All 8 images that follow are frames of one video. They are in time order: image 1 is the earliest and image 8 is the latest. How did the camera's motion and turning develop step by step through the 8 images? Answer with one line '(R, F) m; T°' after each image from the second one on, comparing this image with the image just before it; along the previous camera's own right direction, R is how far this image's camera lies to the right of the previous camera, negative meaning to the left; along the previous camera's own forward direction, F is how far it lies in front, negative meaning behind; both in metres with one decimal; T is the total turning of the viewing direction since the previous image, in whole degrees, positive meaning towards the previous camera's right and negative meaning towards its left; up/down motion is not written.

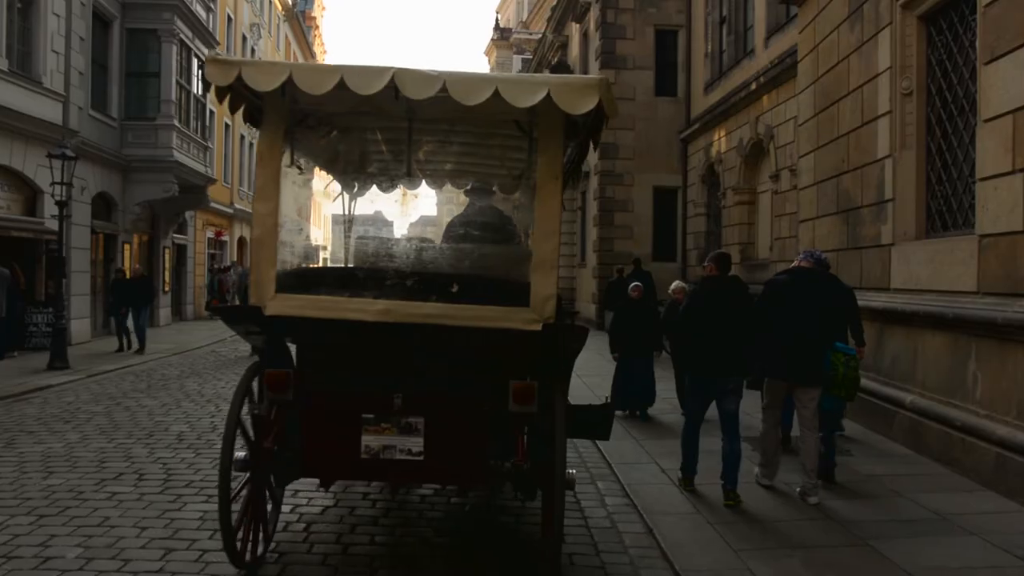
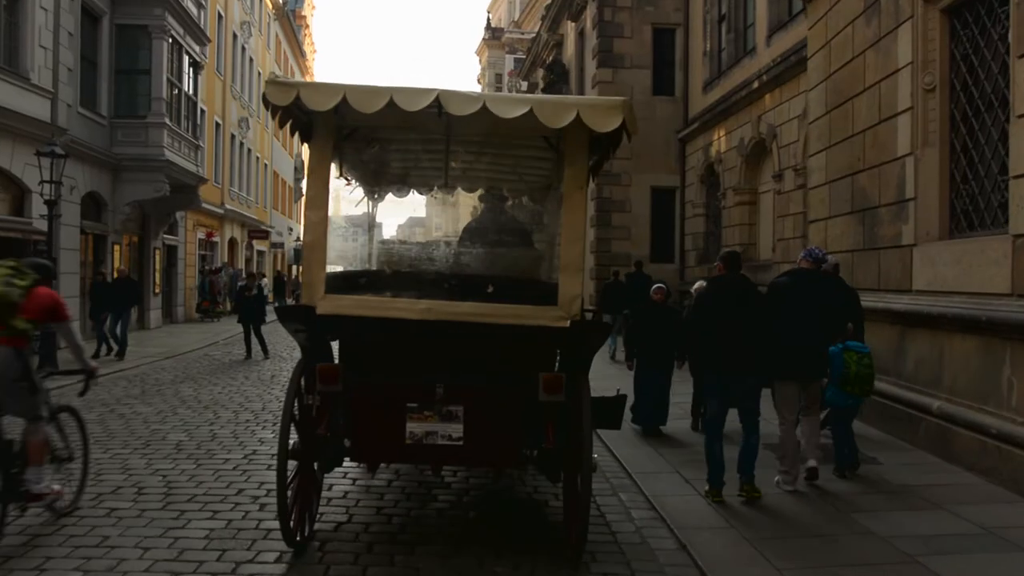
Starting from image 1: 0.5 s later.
(-0.2, +0.3) m; +1°
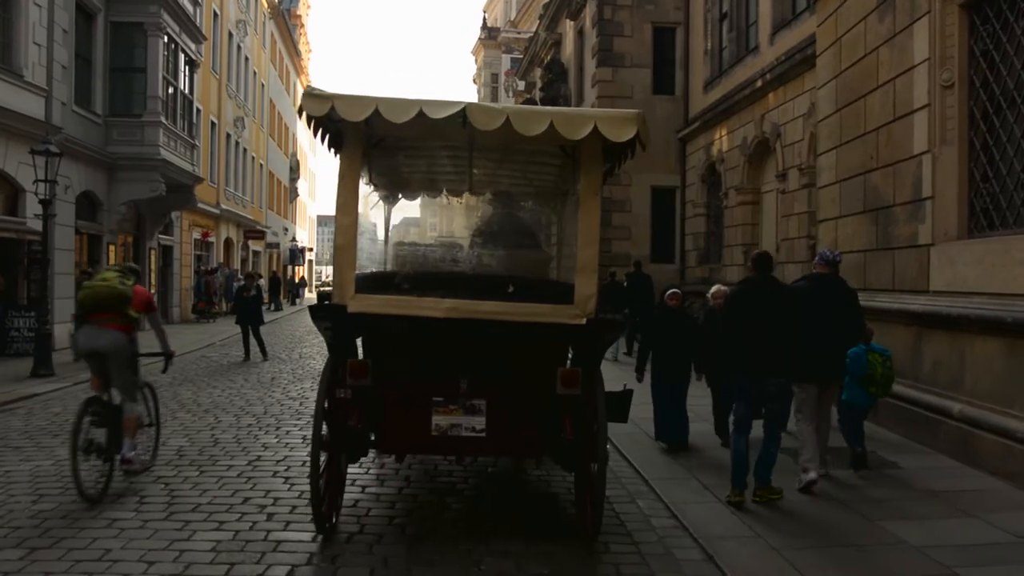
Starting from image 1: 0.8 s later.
(-0.2, +0.2) m; 0°
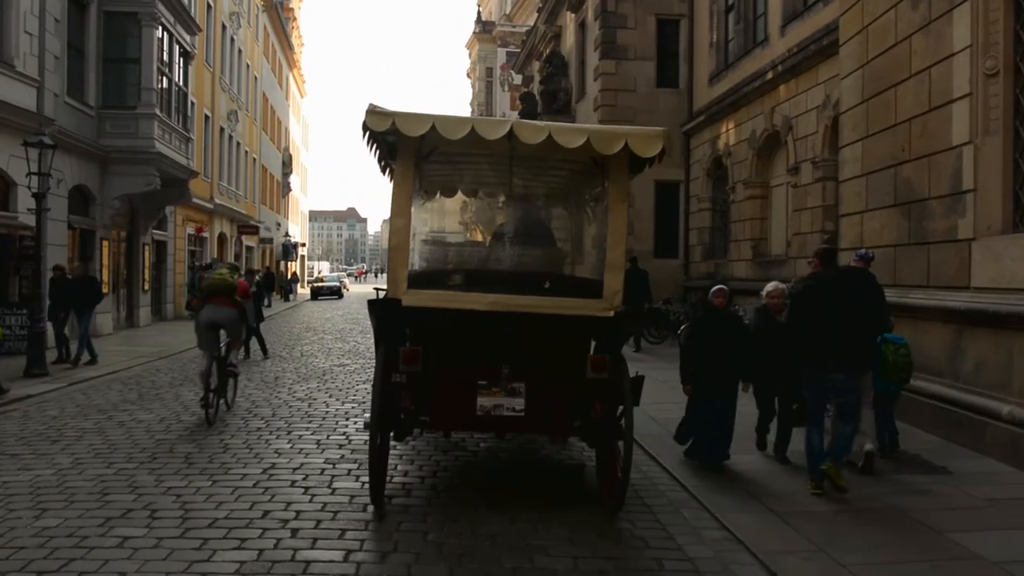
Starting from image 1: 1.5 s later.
(-0.3, +0.4) m; +1°
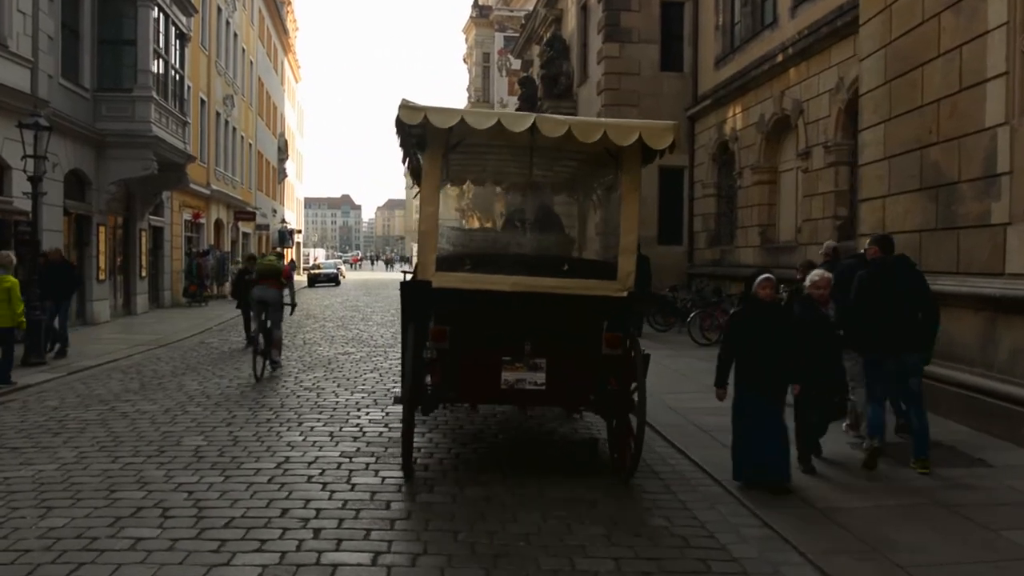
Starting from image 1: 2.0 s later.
(-0.2, +0.3) m; 0°
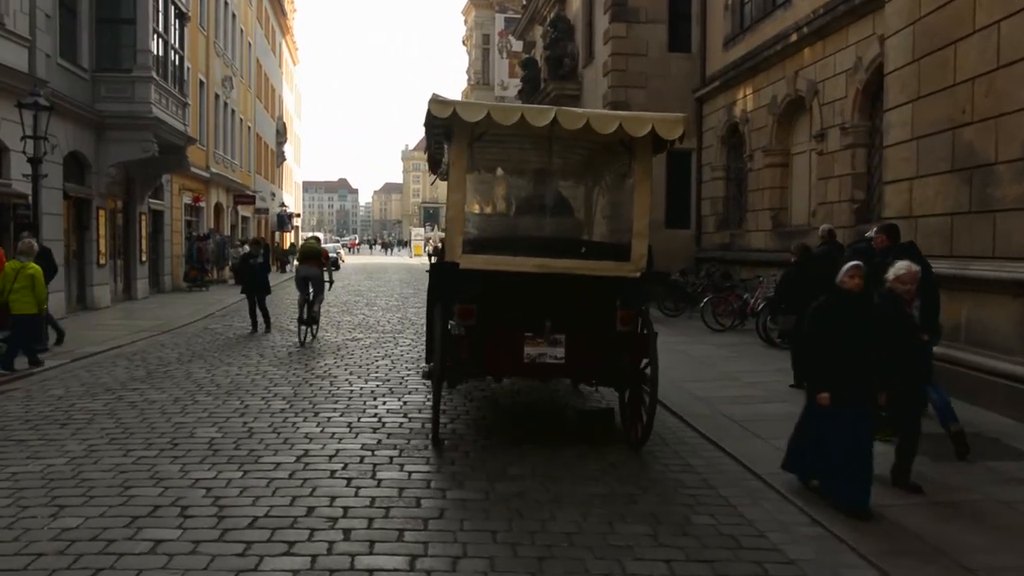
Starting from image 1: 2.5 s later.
(-0.2, +0.3) m; 0°
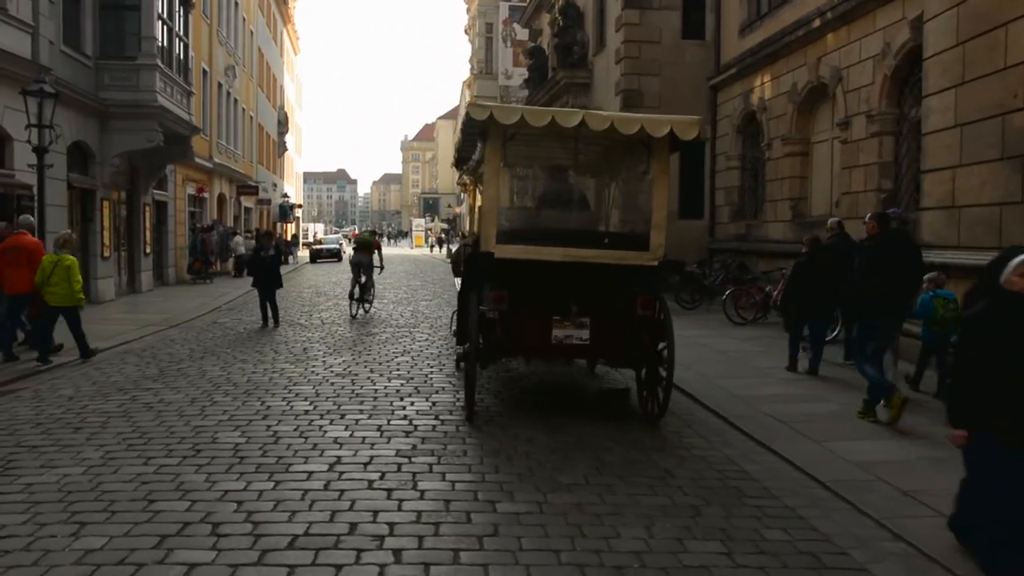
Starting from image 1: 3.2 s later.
(-0.3, +0.4) m; 0°
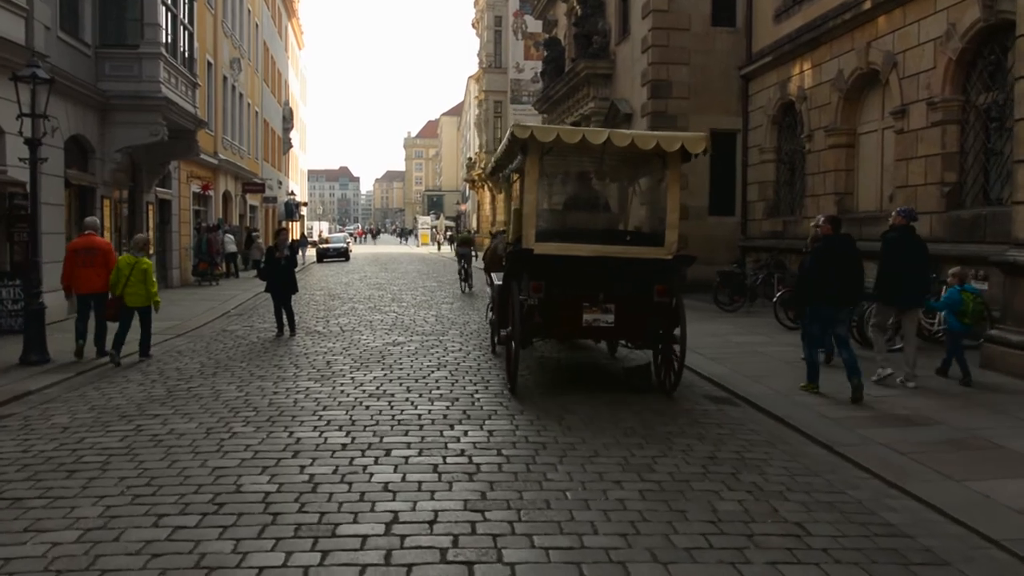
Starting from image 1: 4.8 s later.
(-0.5, +1.2) m; 0°
